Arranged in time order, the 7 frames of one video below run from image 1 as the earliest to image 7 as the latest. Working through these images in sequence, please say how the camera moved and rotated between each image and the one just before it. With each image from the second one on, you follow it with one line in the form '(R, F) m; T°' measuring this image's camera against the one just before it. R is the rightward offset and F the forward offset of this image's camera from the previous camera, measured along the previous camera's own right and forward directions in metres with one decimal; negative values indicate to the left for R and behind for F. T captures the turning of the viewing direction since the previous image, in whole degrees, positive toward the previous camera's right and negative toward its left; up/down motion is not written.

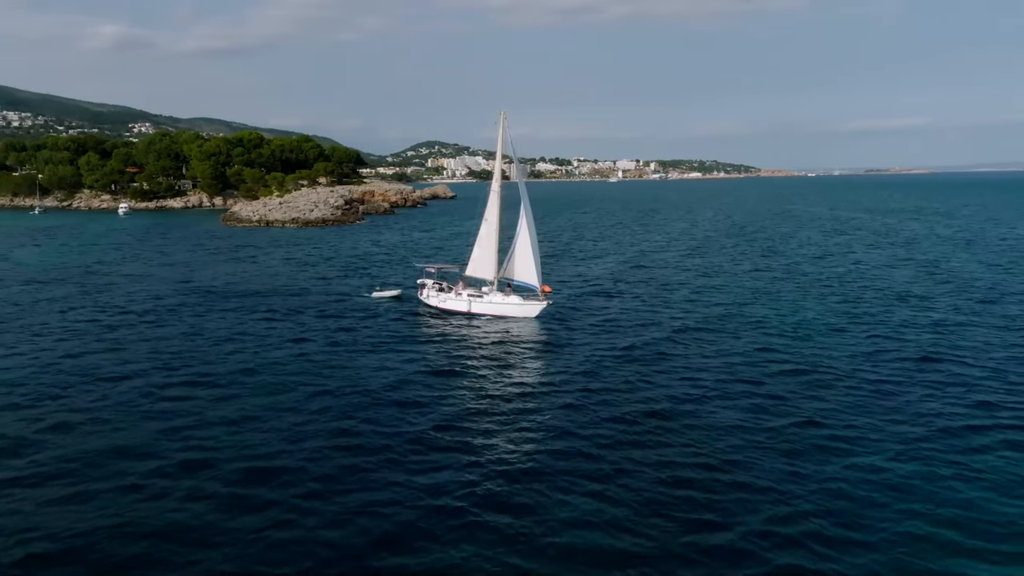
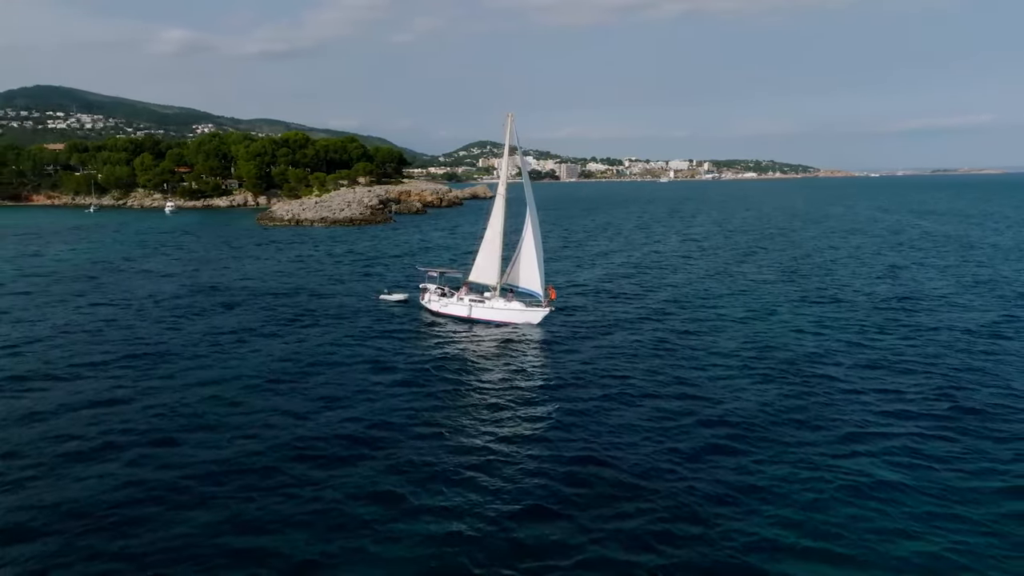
(+3.8, -1.3) m; -4°
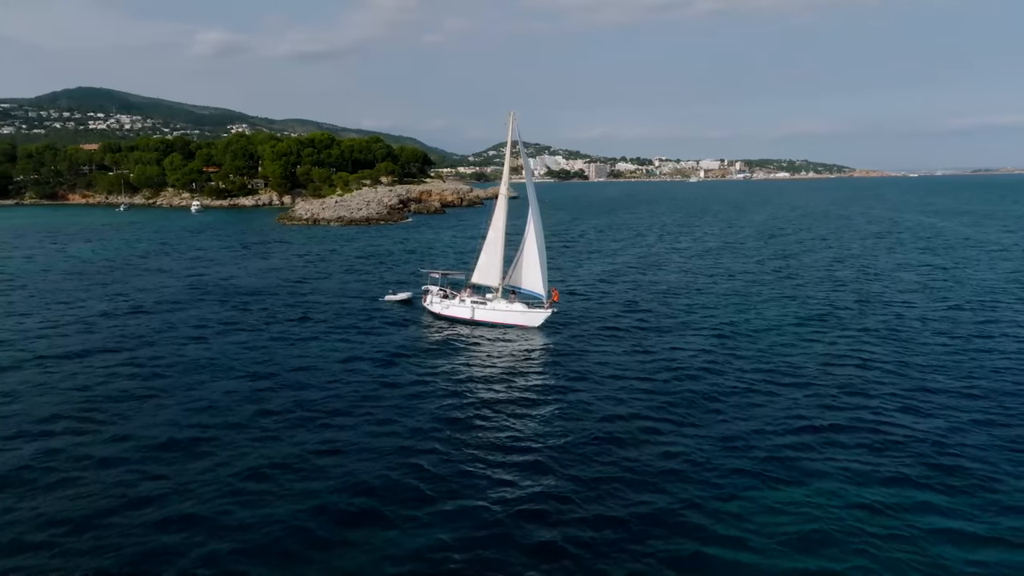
(+2.0, -0.6) m; -2°
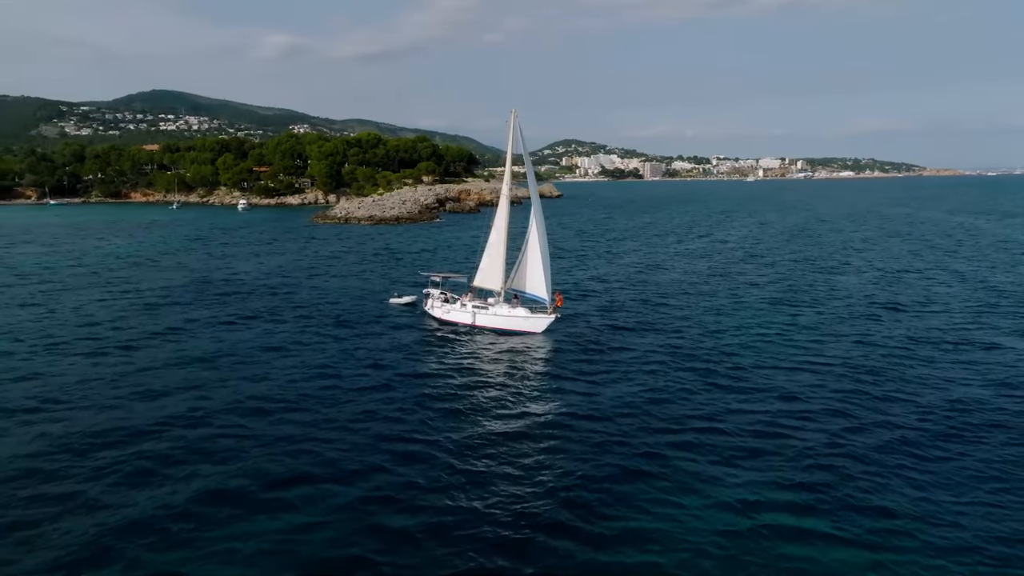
(+3.7, -1.0) m; -4°
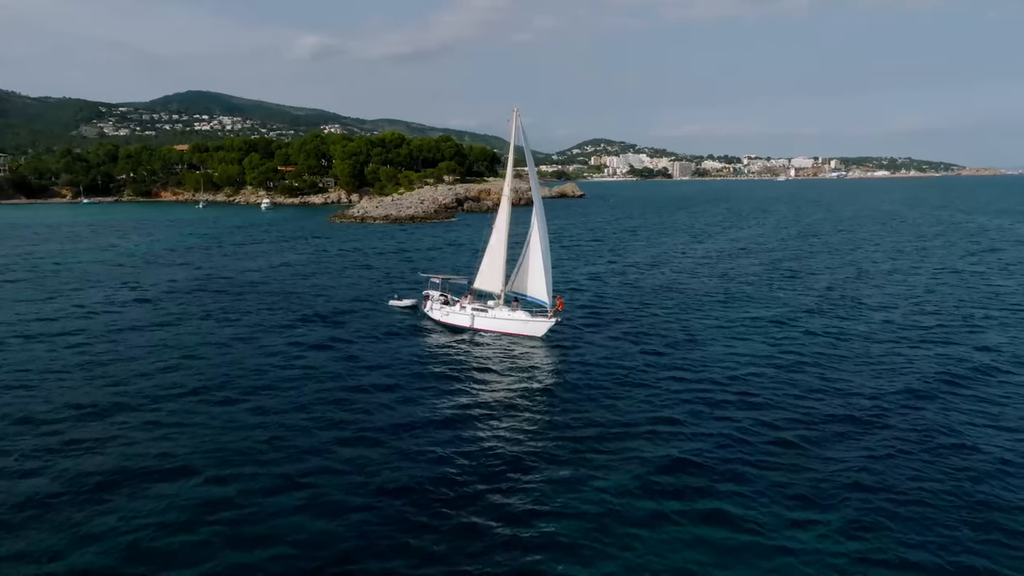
(+1.9, -0.5) m; -2°
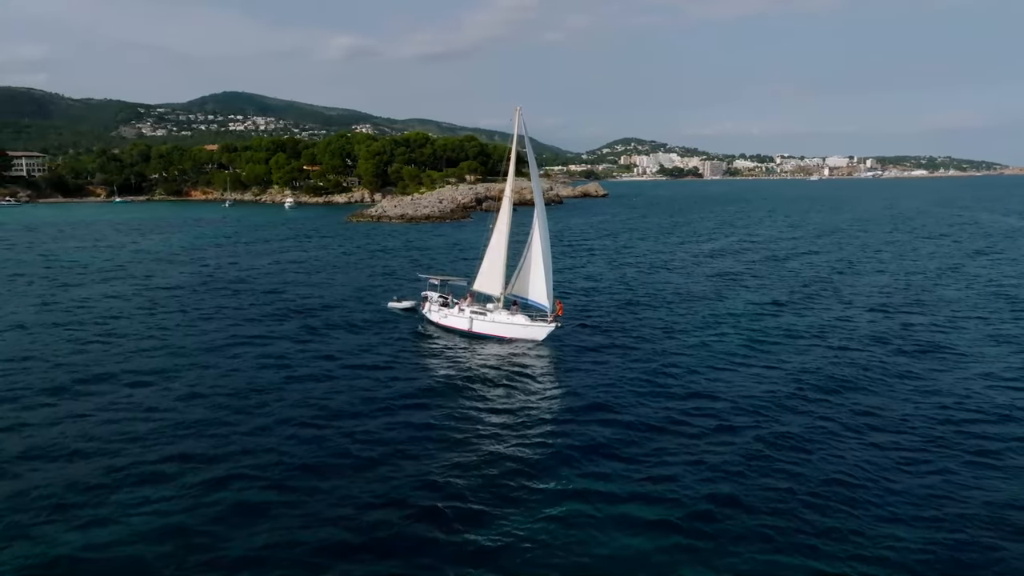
(+2.0, -0.5) m; -2°
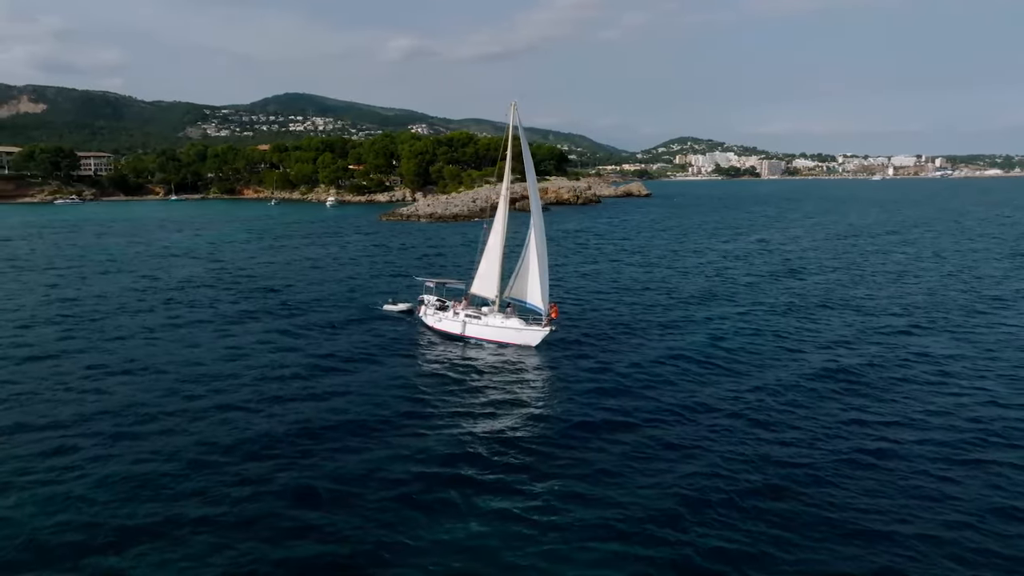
(+3.6, -1.1) m; -4°
